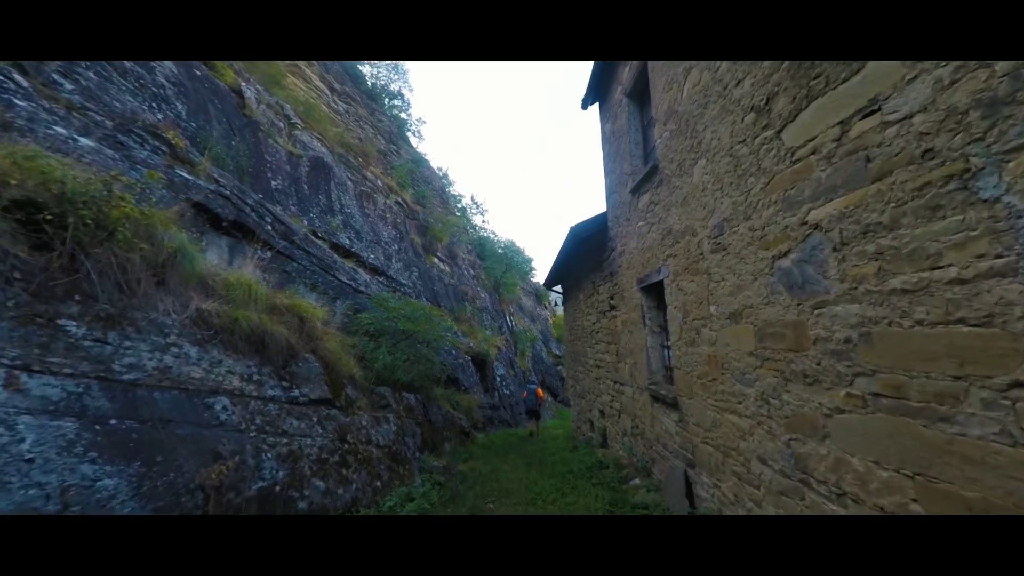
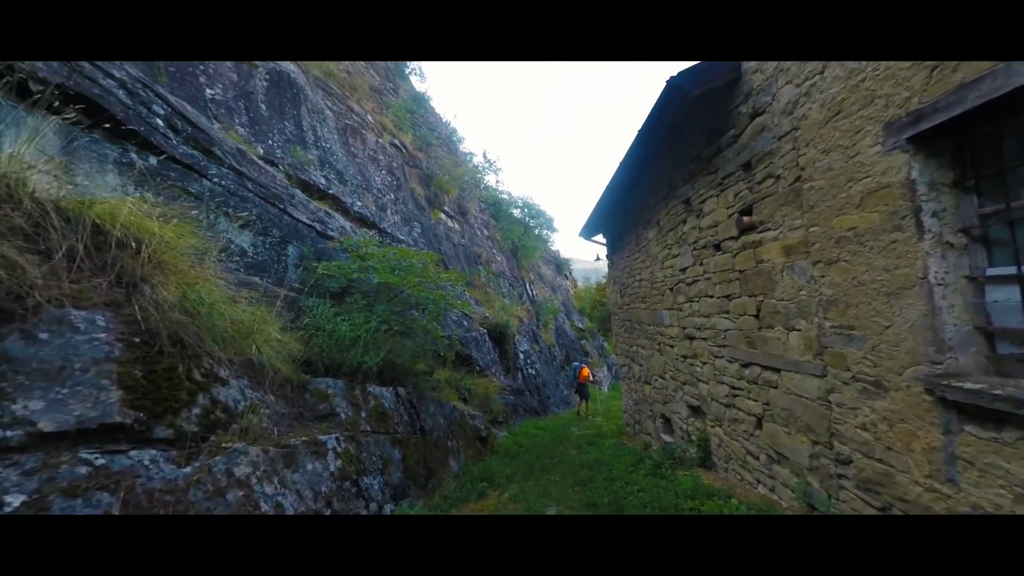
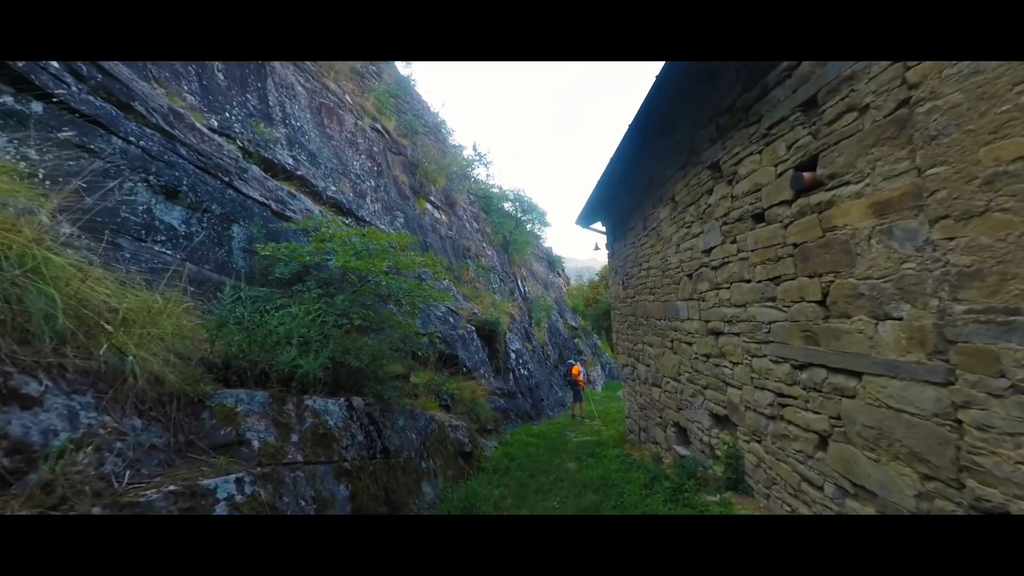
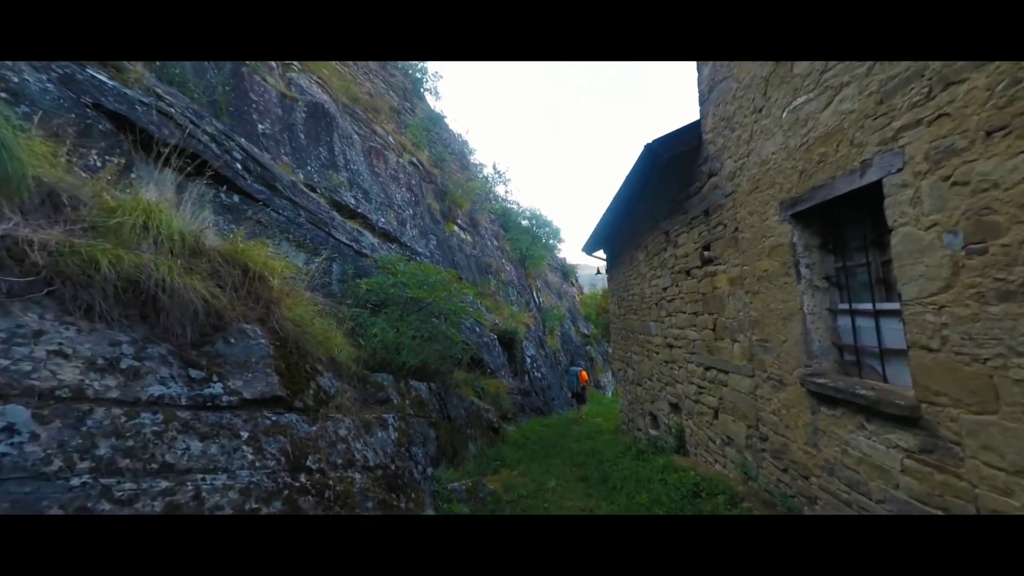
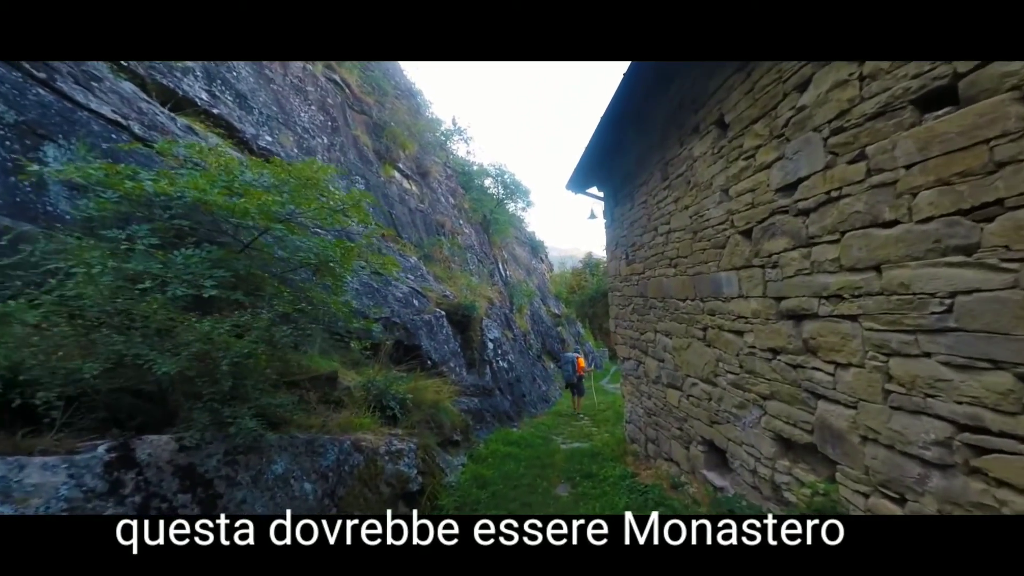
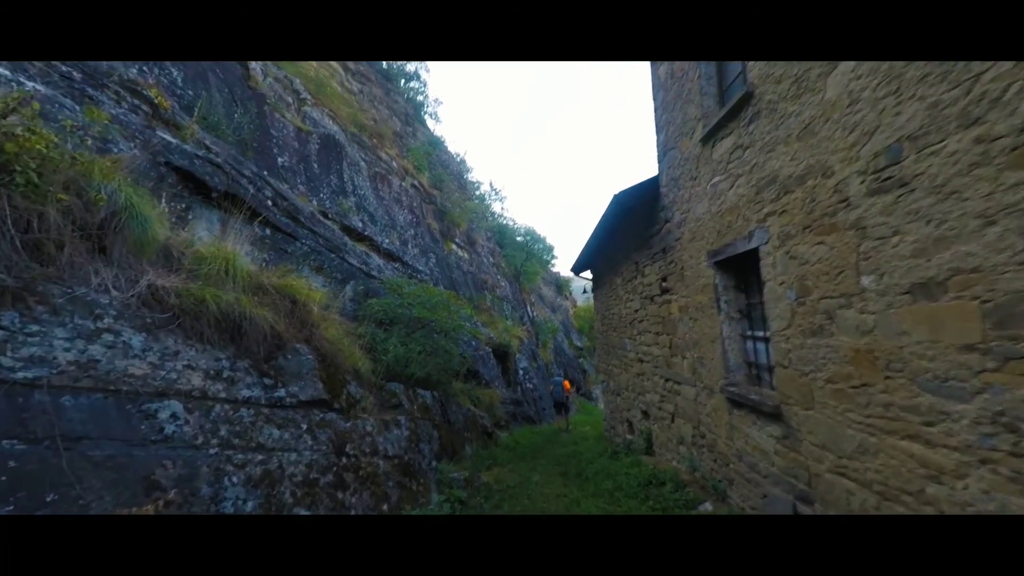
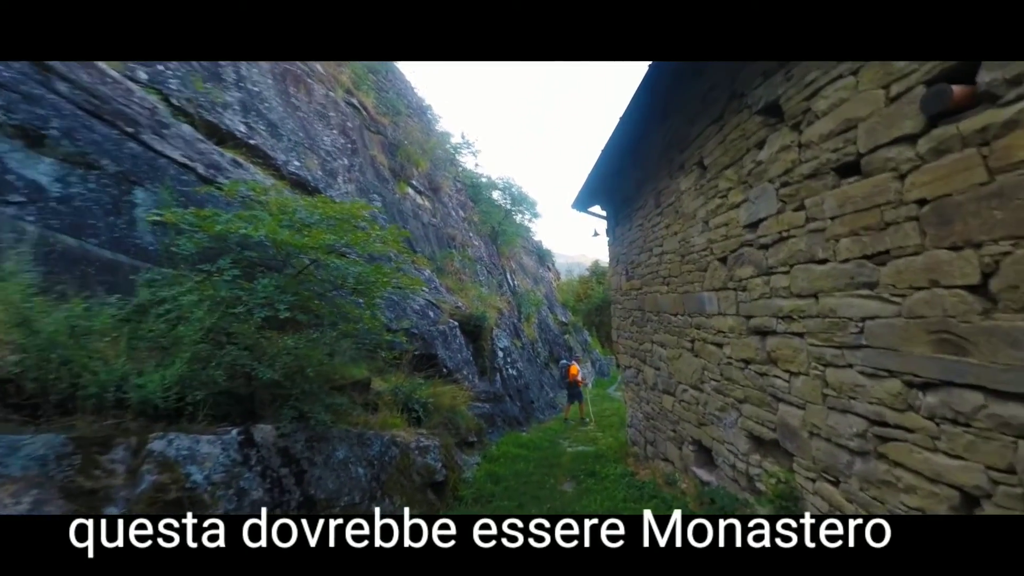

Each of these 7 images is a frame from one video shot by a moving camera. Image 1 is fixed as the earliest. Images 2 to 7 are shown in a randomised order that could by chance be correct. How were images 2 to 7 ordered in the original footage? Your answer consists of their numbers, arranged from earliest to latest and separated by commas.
6, 4, 2, 3, 7, 5
